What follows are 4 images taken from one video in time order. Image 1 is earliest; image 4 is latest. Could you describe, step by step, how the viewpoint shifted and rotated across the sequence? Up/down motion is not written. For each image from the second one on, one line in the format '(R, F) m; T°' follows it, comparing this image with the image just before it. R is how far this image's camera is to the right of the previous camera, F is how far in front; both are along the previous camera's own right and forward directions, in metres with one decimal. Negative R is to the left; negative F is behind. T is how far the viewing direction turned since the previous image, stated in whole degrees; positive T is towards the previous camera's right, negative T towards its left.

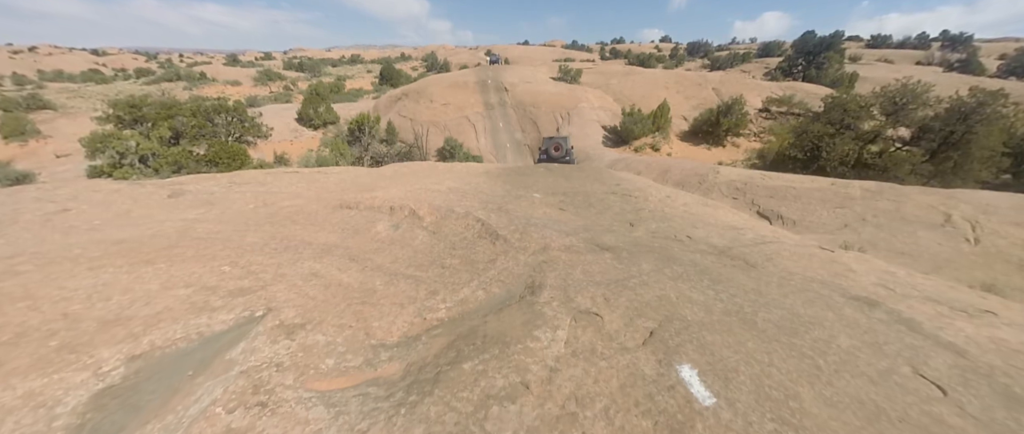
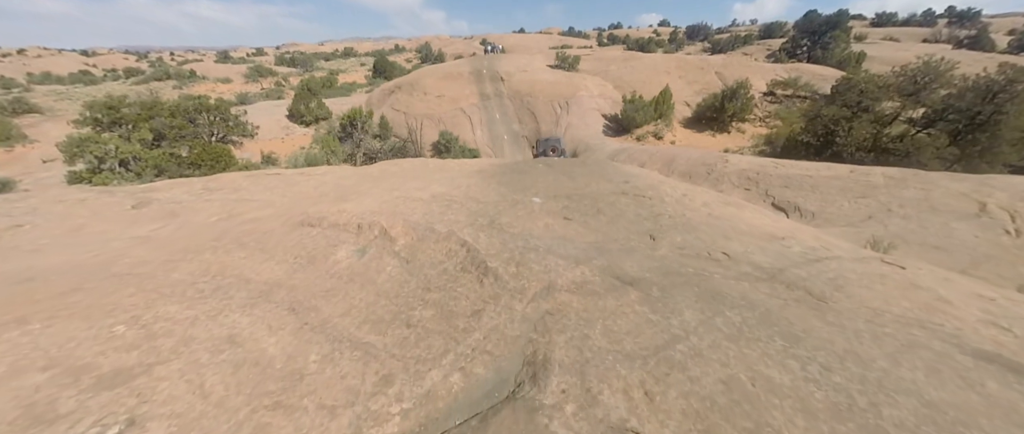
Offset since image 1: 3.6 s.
(+0.1, +1.2) m; 0°
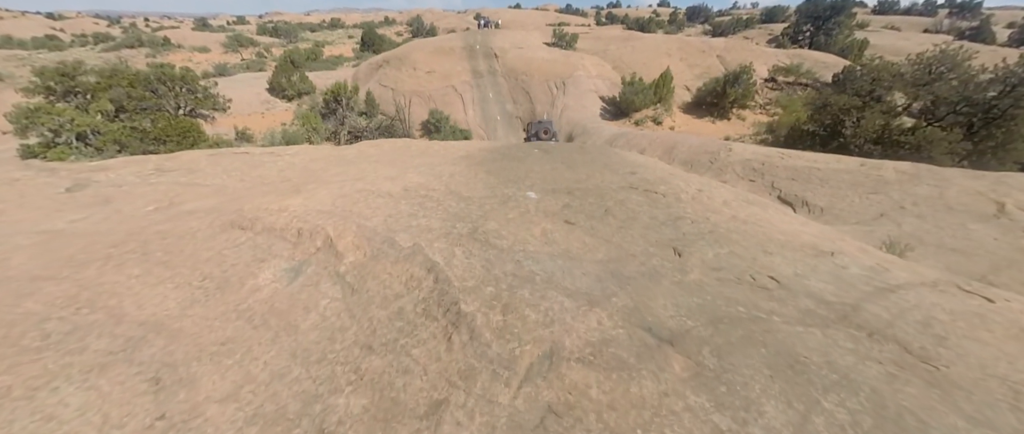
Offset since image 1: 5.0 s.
(0.0, +1.3) m; +1°
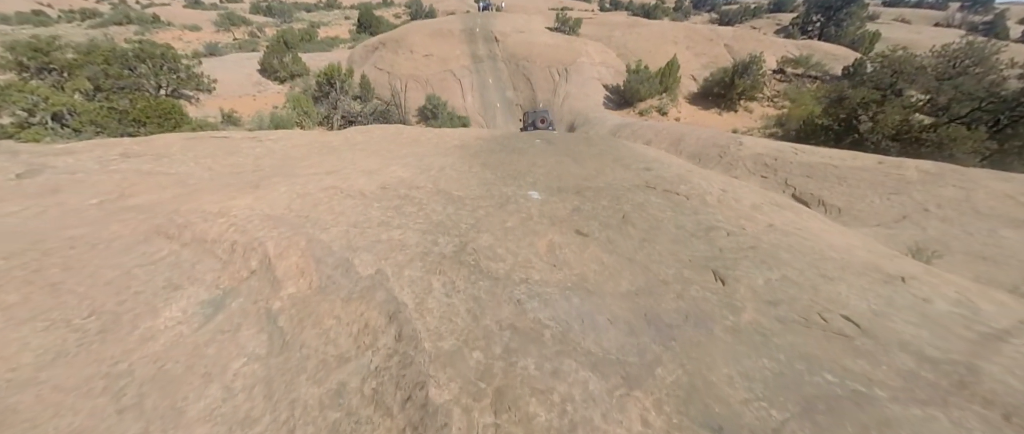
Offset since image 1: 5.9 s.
(0.0, +1.0) m; 0°
